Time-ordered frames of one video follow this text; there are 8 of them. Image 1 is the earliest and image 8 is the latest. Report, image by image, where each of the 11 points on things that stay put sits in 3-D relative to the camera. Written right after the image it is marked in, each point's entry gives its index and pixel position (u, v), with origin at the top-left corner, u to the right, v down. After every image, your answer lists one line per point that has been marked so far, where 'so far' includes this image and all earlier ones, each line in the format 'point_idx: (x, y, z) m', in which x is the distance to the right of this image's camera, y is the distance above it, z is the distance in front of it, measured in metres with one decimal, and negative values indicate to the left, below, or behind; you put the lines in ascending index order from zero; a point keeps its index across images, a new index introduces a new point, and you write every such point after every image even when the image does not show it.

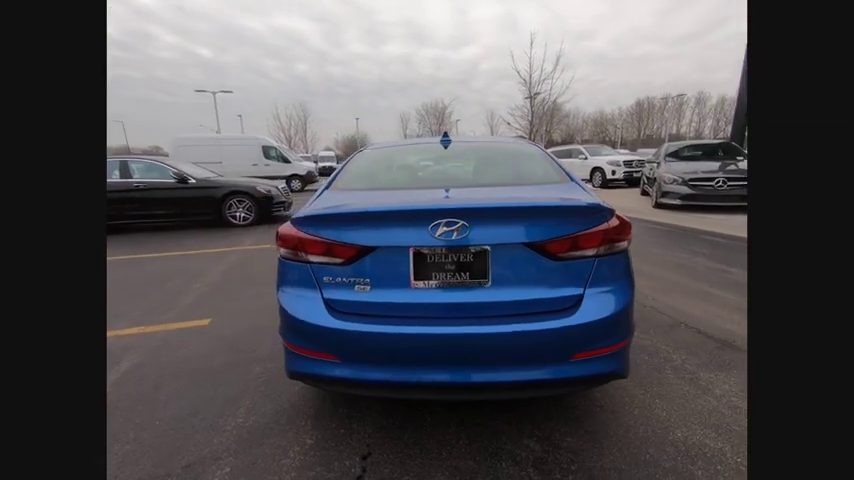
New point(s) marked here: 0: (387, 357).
0: (-0.1, -0.5, +2.0) m
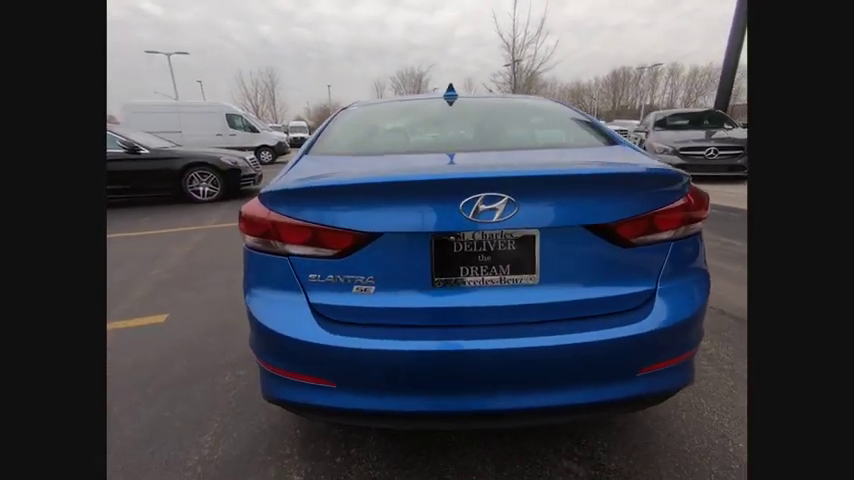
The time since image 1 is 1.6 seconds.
0: (-0.1, -0.4, +1.5) m
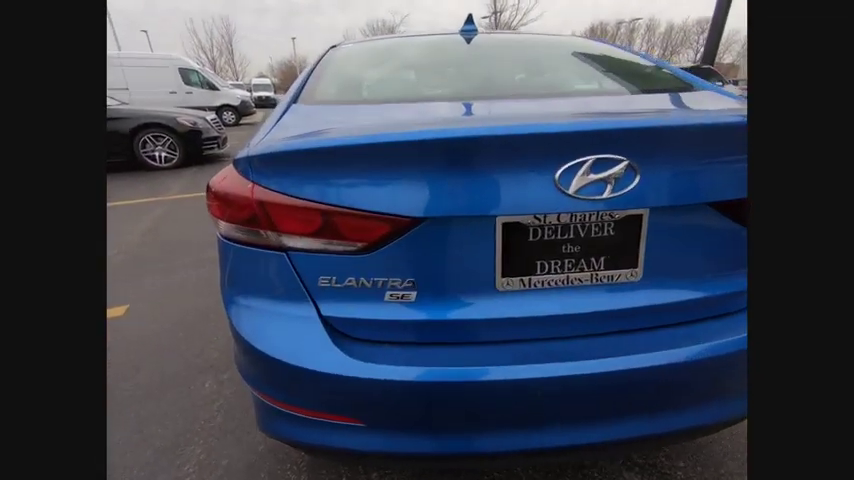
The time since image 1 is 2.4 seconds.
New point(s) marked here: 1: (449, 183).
0: (+0.1, -0.4, +1.1) m
1: (0.0, +0.1, +1.0) m
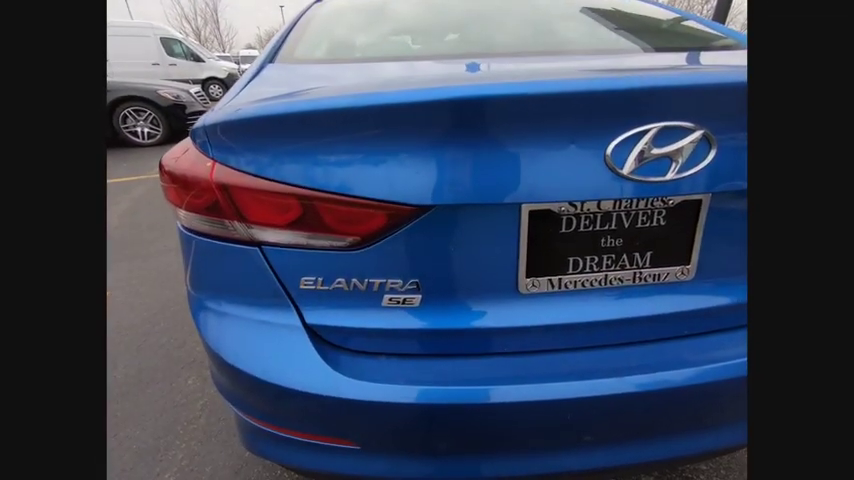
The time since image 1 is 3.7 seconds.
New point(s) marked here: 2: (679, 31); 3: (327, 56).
0: (+0.1, -0.4, +0.9) m
1: (+0.1, +0.1, +0.8) m
2: (+0.8, +0.7, +1.7) m
3: (-0.3, +0.5, +1.5) m
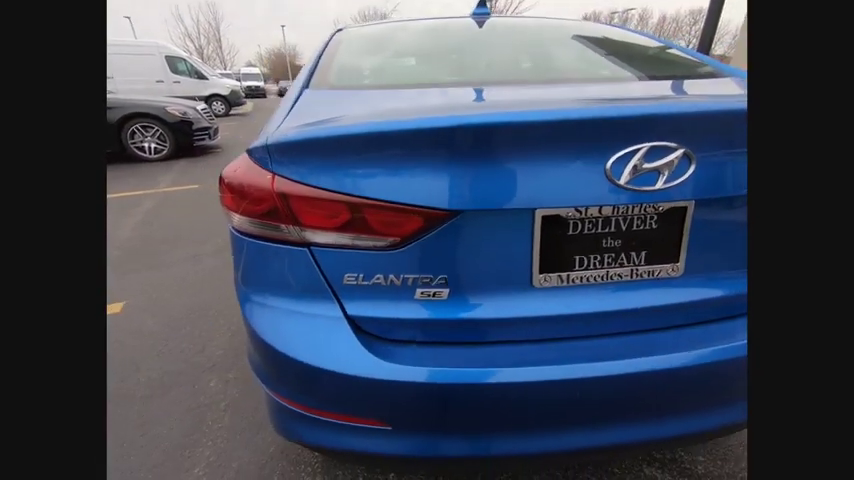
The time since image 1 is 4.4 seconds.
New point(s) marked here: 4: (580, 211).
0: (+0.1, -0.4, +1.1) m
1: (+0.1, +0.1, +1.0) m
2: (+0.9, +0.7, +1.9) m
3: (-0.3, +0.5, +1.7) m
4: (+0.3, +0.1, +1.0) m
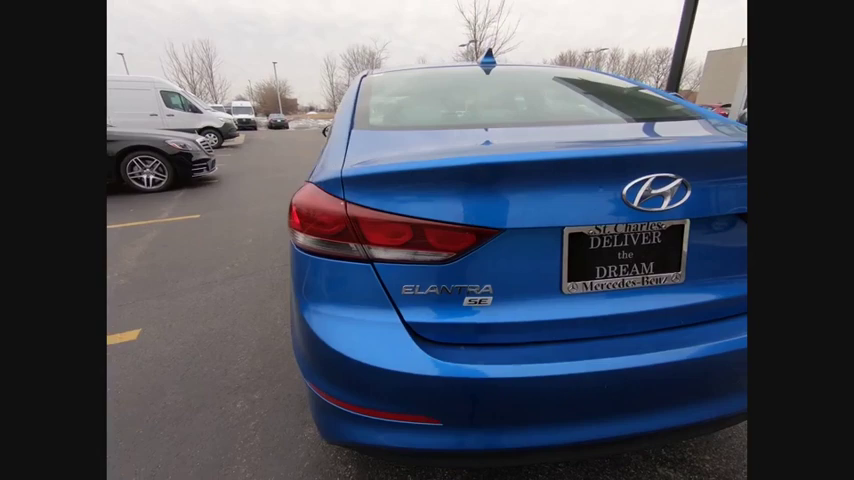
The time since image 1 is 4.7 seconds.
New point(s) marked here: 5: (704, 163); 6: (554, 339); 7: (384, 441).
0: (+0.2, -0.4, +1.2) m
1: (+0.2, +0.1, +1.2) m
2: (+0.9, +0.6, +2.1) m
3: (-0.2, +0.4, +1.9) m
4: (+0.4, 0.0, +1.2) m
5: (+0.6, +0.2, +1.2) m
6: (+0.3, -0.2, +1.2) m
7: (-0.1, -0.5, +1.3) m
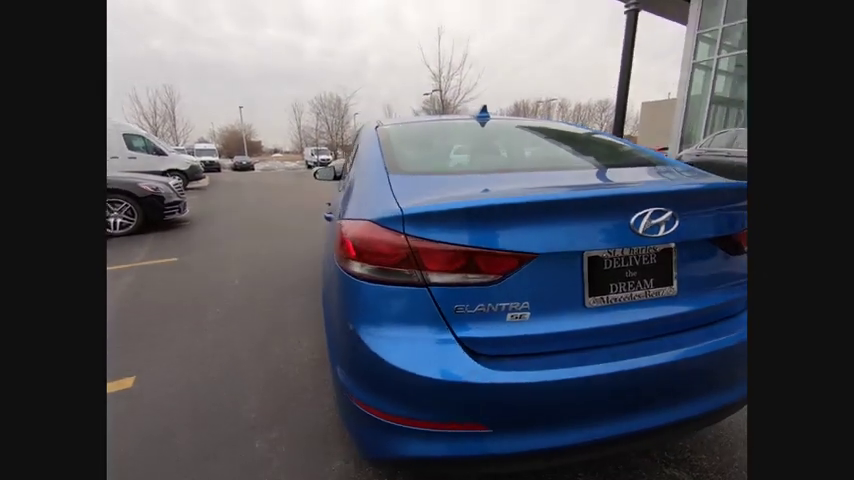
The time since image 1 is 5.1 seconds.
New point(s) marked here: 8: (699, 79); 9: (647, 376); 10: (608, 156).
0: (+0.4, -0.5, +1.4) m
1: (+0.3, 0.0, +1.4) m
2: (+0.9, +0.5, +2.5) m
3: (-0.2, +0.3, +2.1) m
4: (+0.5, 0.0, +1.4) m
5: (+0.7, +0.1, +1.5) m
6: (+0.4, -0.3, +1.4) m
7: (0.0, -0.6, +1.4) m
8: (+7.1, +4.0, +13.0) m
9: (+0.6, -0.4, +1.4) m
10: (+0.9, +0.4, +2.4) m
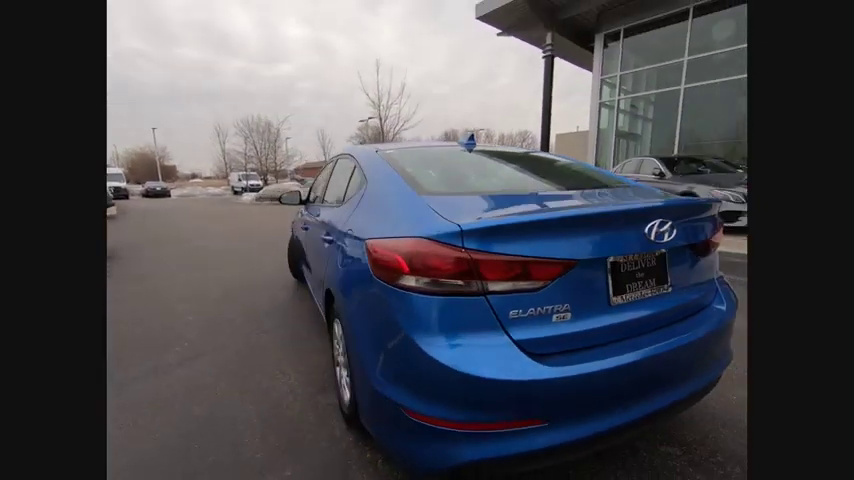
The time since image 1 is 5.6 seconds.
0: (+0.5, -0.5, +1.6) m
1: (+0.5, 0.0, +1.6) m
2: (+0.8, +0.4, +2.8) m
3: (-0.2, +0.2, +2.2) m
4: (+0.6, -0.1, +1.7) m
5: (+0.9, +0.1, +1.8) m
6: (+0.6, -0.3, +1.6) m
7: (+0.2, -0.6, +1.6) m
8: (+4.8, +3.5, +14.4) m
9: (+0.7, -0.4, +1.7) m
10: (+0.8, +0.4, +2.7) m
